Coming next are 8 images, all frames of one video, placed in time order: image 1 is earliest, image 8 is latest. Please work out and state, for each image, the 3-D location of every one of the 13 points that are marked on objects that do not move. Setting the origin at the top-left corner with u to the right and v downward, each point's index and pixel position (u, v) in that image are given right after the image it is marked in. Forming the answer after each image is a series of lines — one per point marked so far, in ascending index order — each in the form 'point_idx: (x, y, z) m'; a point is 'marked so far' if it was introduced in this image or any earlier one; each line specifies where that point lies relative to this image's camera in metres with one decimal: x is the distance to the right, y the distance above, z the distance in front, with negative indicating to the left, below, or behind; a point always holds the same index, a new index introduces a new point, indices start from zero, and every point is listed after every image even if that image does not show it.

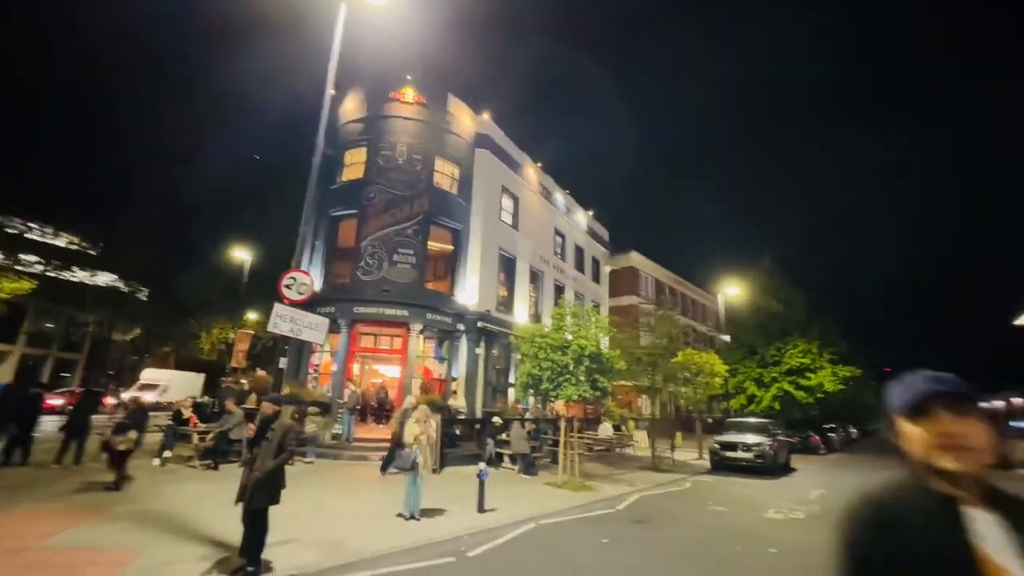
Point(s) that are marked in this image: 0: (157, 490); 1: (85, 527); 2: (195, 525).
0: (-9.1, -5.1, +11.4) m
1: (-8.1, -4.5, +8.4) m
2: (-6.3, -4.7, +8.9) m
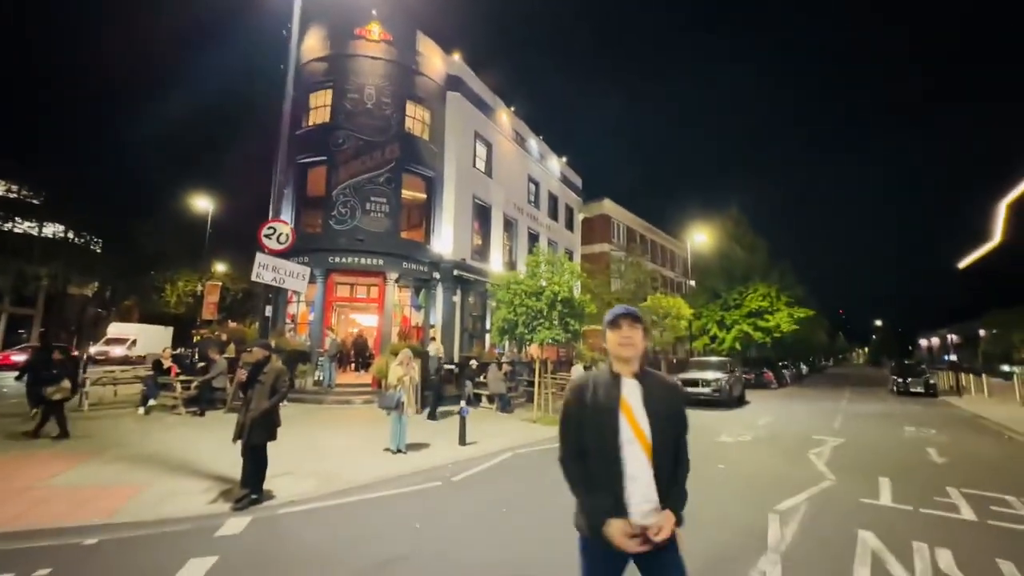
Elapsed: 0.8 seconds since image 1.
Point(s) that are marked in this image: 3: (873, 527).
0: (-9.7, -3.9, +11.8) m
1: (-8.5, -3.6, +8.8) m
2: (-6.7, -3.7, +9.4) m
3: (+5.4, -3.6, +6.7) m
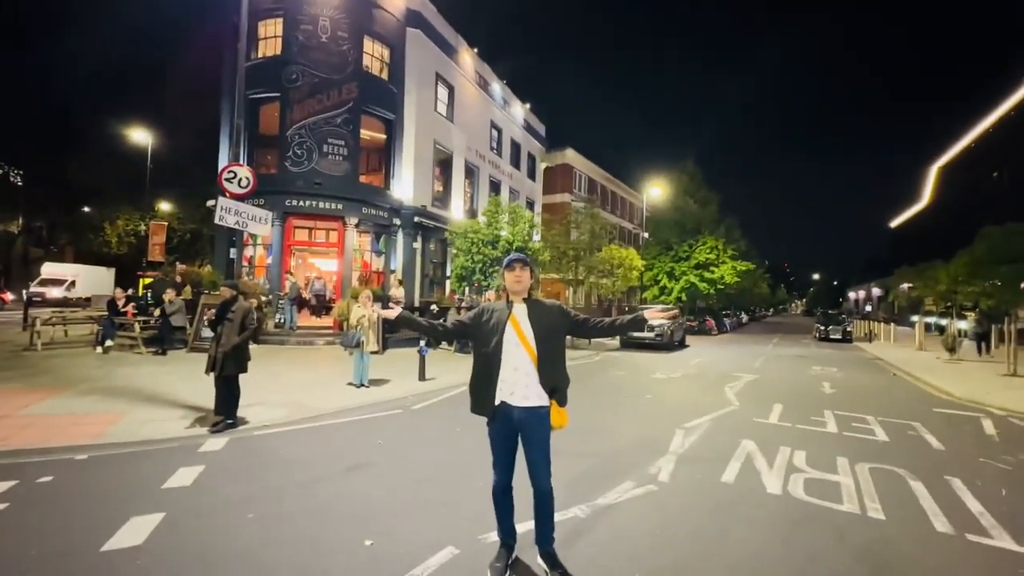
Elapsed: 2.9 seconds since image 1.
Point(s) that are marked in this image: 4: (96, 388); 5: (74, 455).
0: (-10.9, -2.3, +12.1) m
1: (-9.5, -2.3, +9.2) m
2: (-7.8, -2.4, +10.0) m
3: (+4.5, -2.8, +8.3) m
4: (-9.6, -2.3, +10.4) m
5: (-6.7, -2.5, +6.8) m
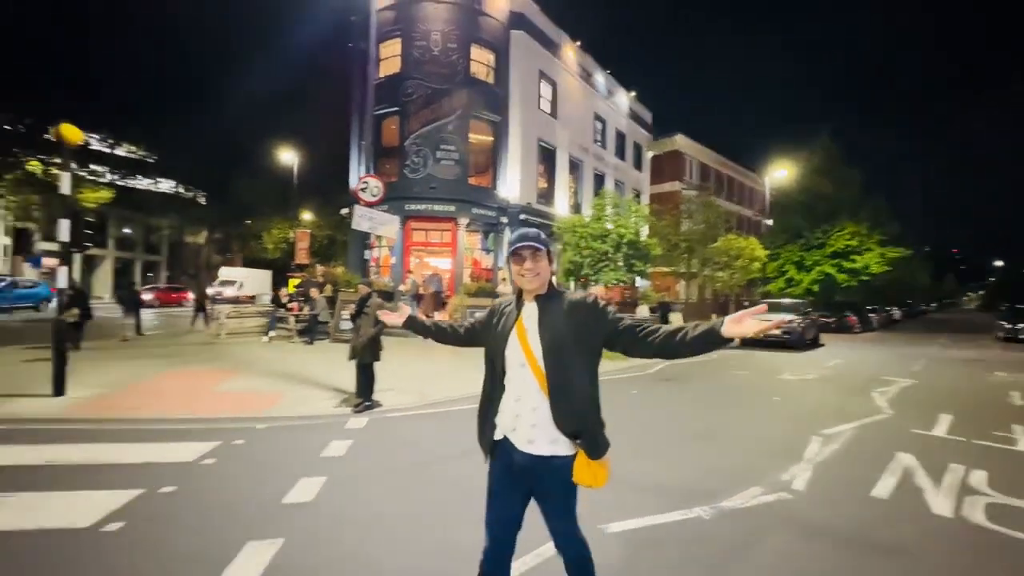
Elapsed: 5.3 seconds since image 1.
0: (-7.7, -2.2, +14.5) m
1: (-6.9, -2.3, +11.3) m
2: (-5.1, -2.3, +11.6) m
3: (+6.5, -2.6, +7.2) m
4: (-6.8, -2.3, +12.4) m
5: (-4.8, -2.5, +8.3) m
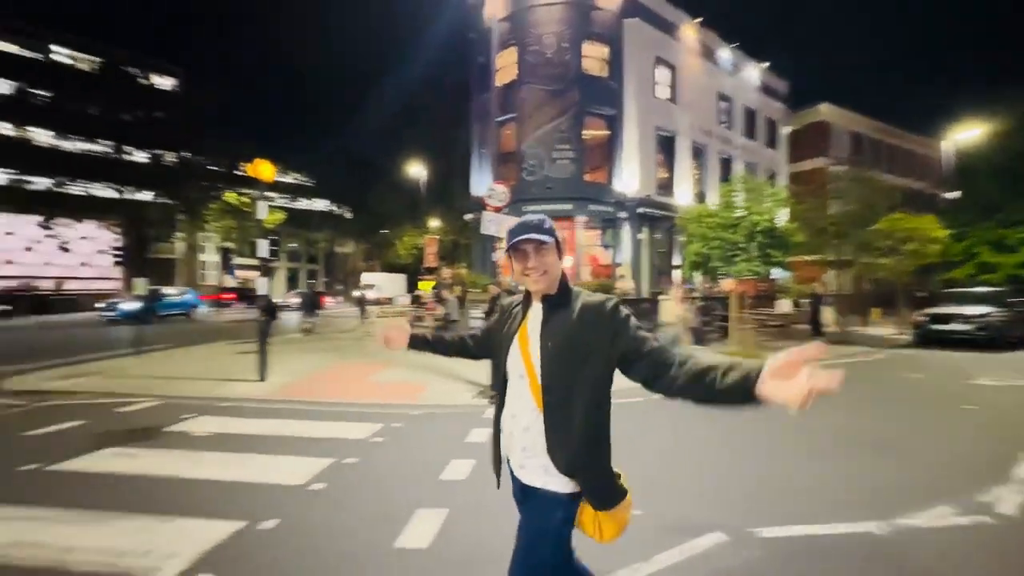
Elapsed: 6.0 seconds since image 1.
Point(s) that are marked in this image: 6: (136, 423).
0: (-3.5, -2.3, +16.1) m
1: (-3.5, -2.4, +12.8) m
2: (-1.7, -2.4, +12.7) m
3: (+8.4, -2.4, +5.5) m
4: (-3.2, -2.4, +13.9) m
5: (-2.2, -2.6, +9.4) m
6: (-6.8, -2.5, +8.2) m
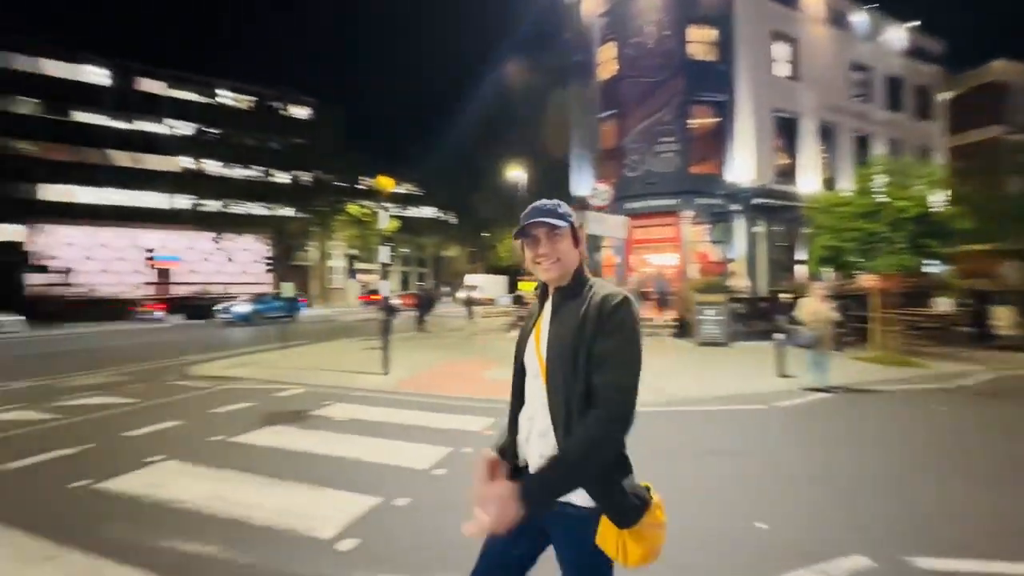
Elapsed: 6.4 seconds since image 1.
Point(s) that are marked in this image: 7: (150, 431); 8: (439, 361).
0: (+0.3, -2.3, +16.6) m
1: (-0.5, -2.4, +13.4) m
2: (+1.2, -2.4, +12.9) m
3: (+9.5, -2.3, +3.7) m
4: (+0.1, -2.4, +14.4) m
5: (+0.1, -2.6, +9.8) m
6: (-4.8, -2.5, +9.6) m
7: (-6.5, -2.5, +8.0) m
8: (-2.5, -2.4, +14.9) m
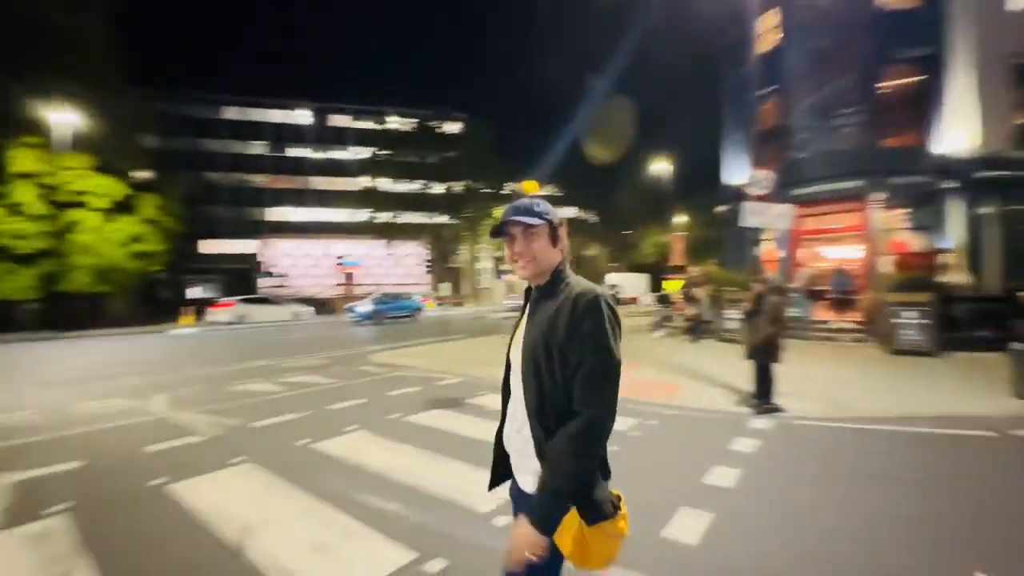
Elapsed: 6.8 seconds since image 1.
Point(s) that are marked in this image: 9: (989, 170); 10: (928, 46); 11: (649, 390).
0: (+5.4, -2.3, +15.9) m
1: (+3.7, -2.4, +13.0) m
2: (+5.2, -2.3, +12.0) m
3: (+10.3, -2.2, +0.7) m
4: (+4.6, -2.3, +13.8) m
5: (+3.1, -2.6, +9.4) m
6: (-1.5, -2.5, +10.7) m
7: (-3.6, -2.5, +9.7) m
8: (+2.3, -2.4, +15.1) m
9: (+19.1, +4.7, +18.0) m
10: (+17.1, +10.1, +18.5) m
11: (+3.3, -2.5, +10.8) m
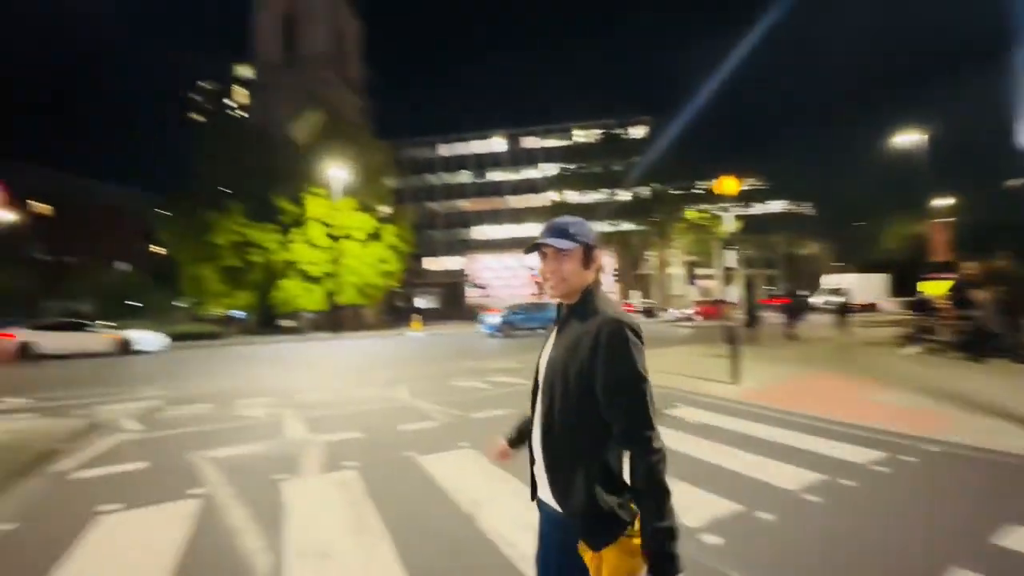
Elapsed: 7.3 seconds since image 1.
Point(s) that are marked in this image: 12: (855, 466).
0: (+11.5, -2.4, +12.5) m
1: (+8.8, -2.5, +10.6) m
2: (+9.8, -2.4, +9.1) m
3: (+9.9, -2.0, -3.3) m
4: (+9.9, -2.4, +11.0) m
5: (+6.9, -2.6, +7.5) m
6: (+3.1, -2.7, +10.6) m
7: (+0.8, -2.8, +10.5) m
8: (+8.4, -2.6, +13.0) m
9: (+24.8, +4.9, +9.2) m
10: (+23.1, +10.2, +10.5) m
11: (+7.6, -2.6, +8.8) m
12: (+5.0, -2.6, +6.6) m
